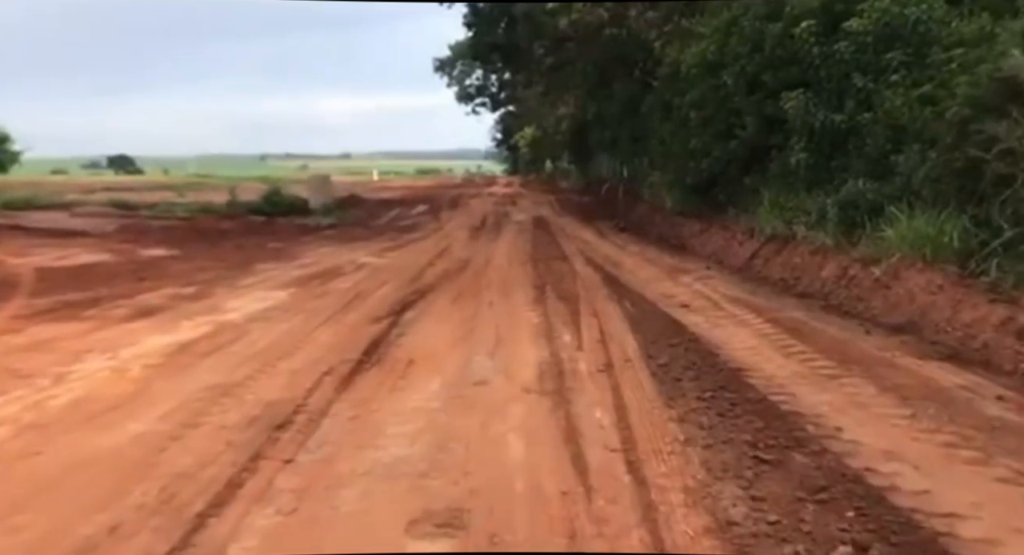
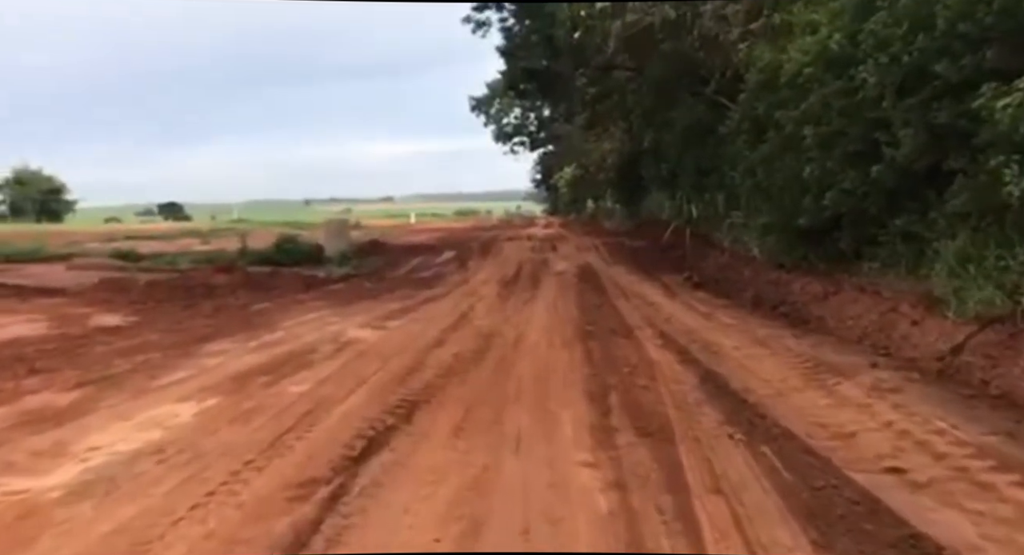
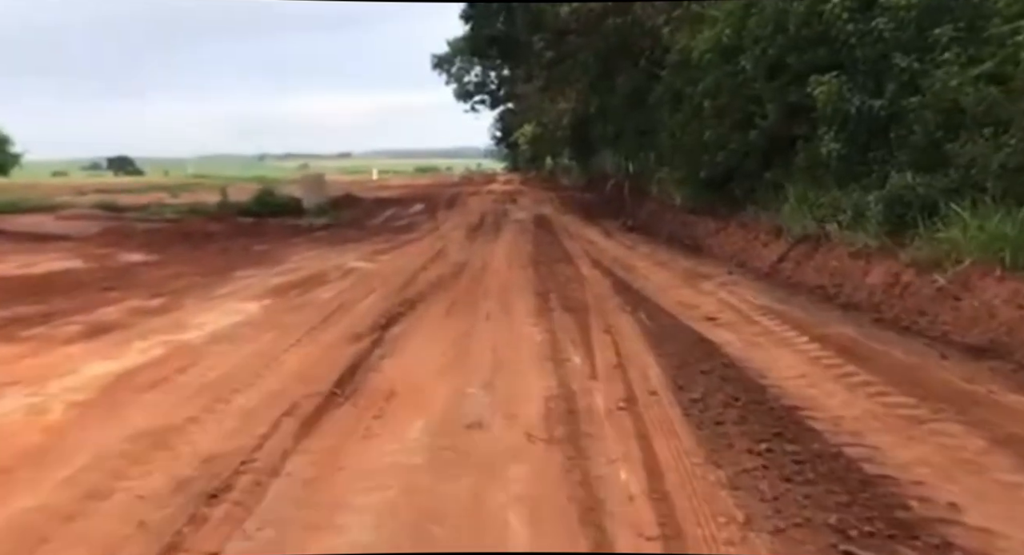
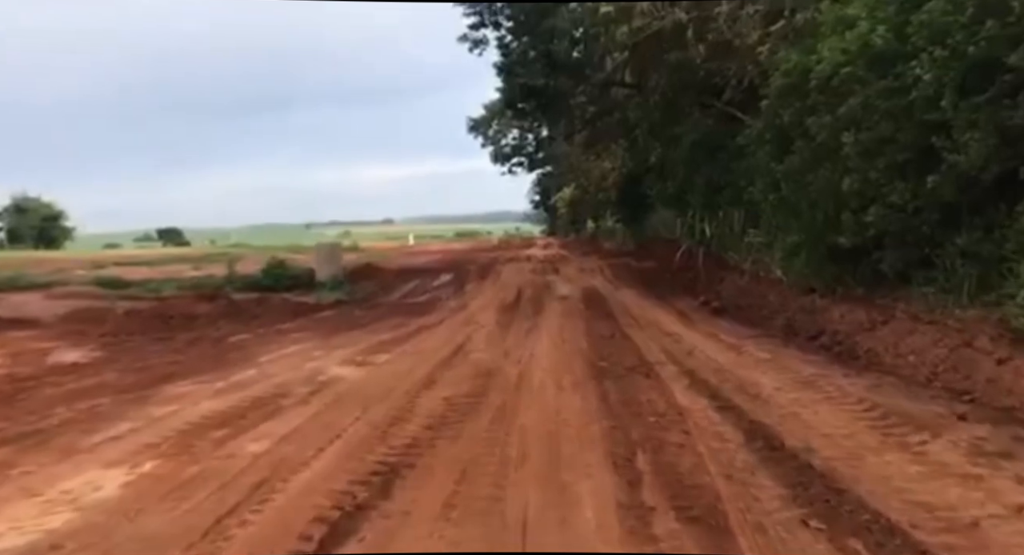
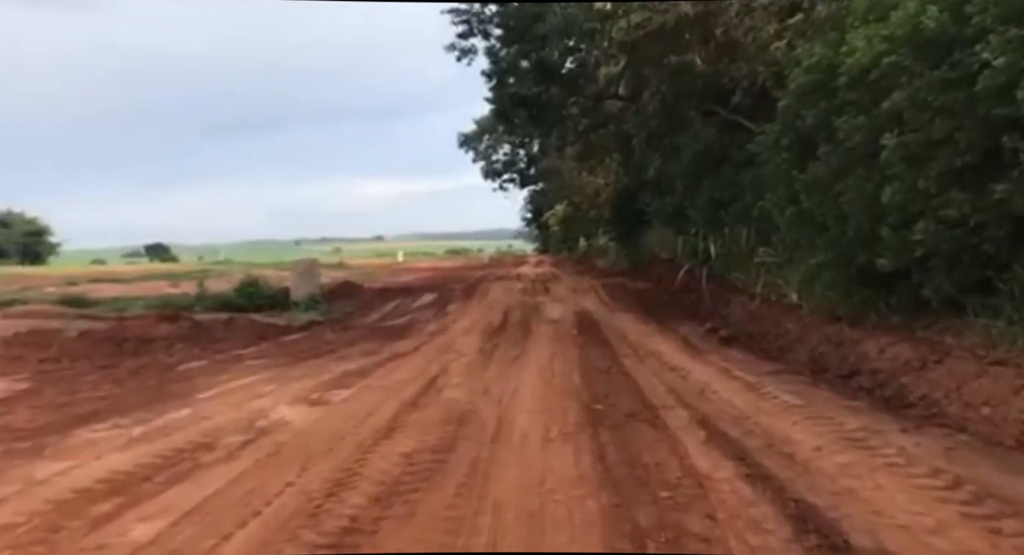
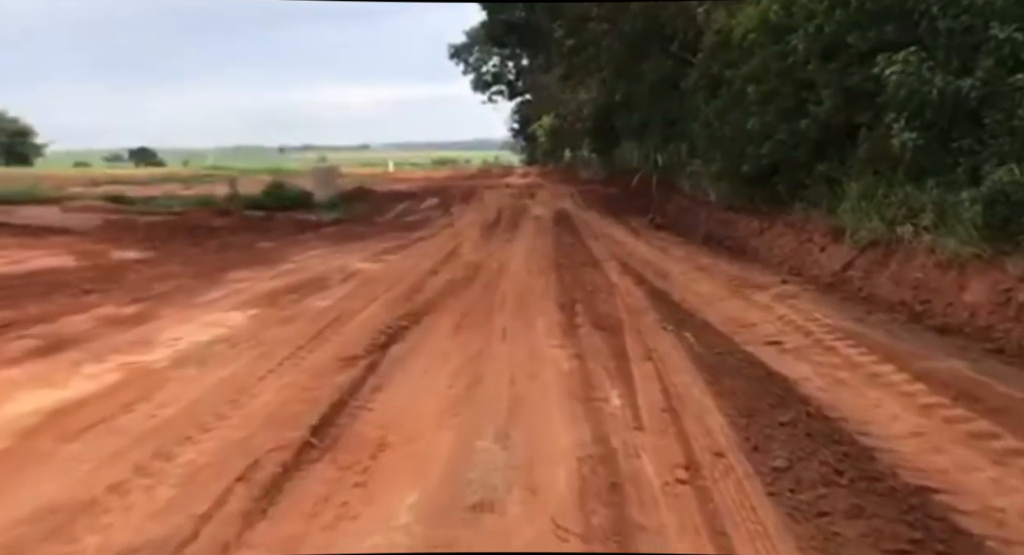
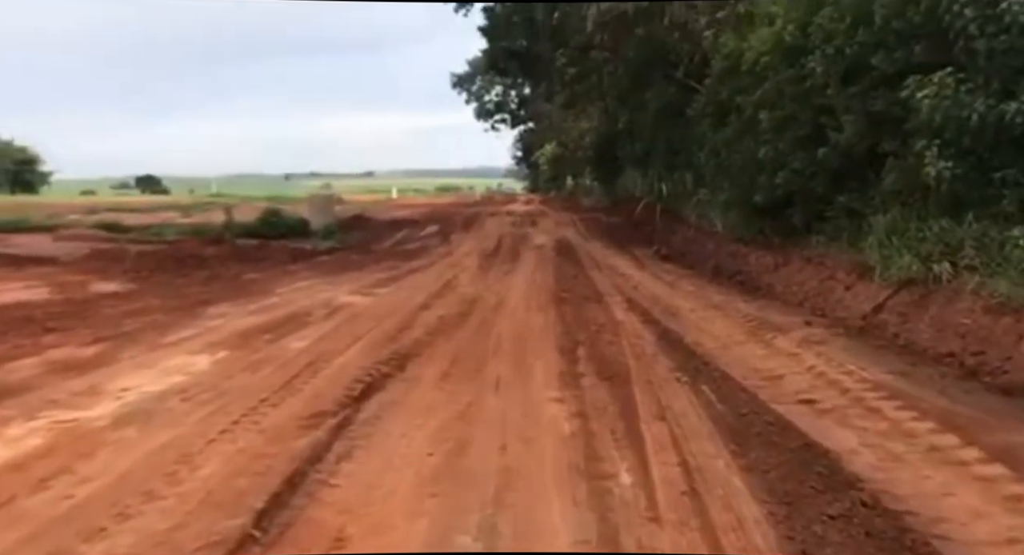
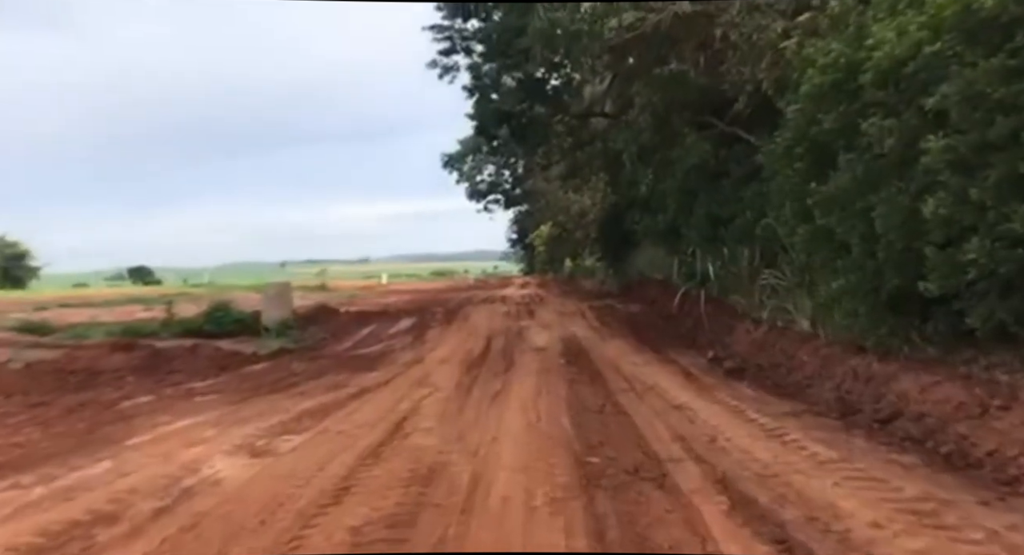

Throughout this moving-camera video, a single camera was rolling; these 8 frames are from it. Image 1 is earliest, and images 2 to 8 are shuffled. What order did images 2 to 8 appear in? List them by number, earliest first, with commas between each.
3, 6, 7, 2, 4, 5, 8
